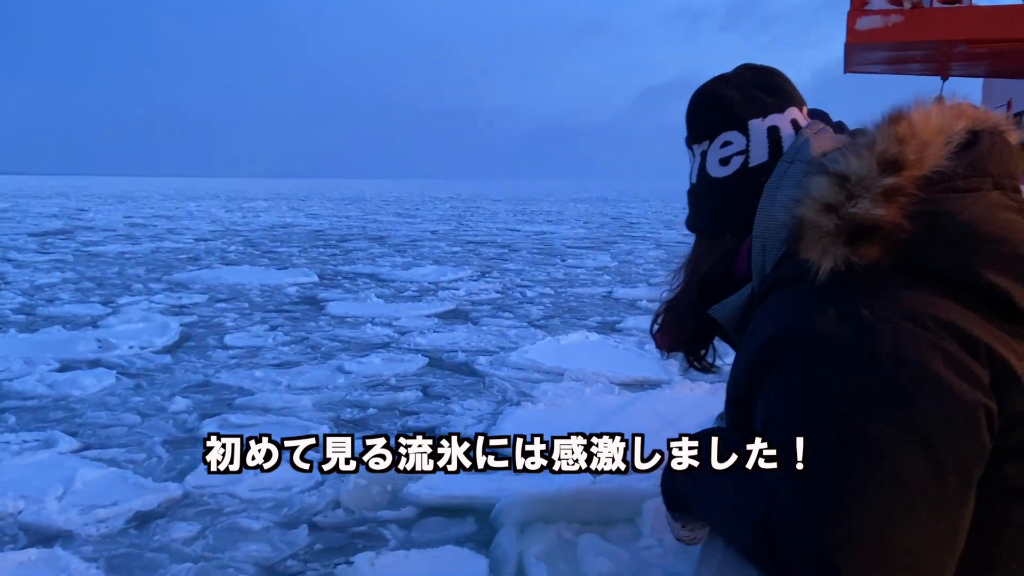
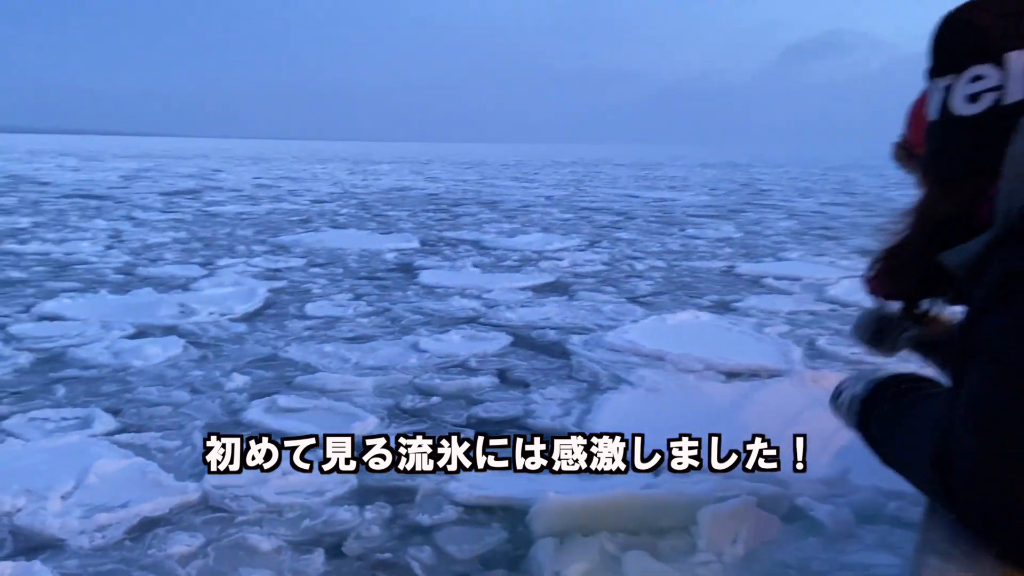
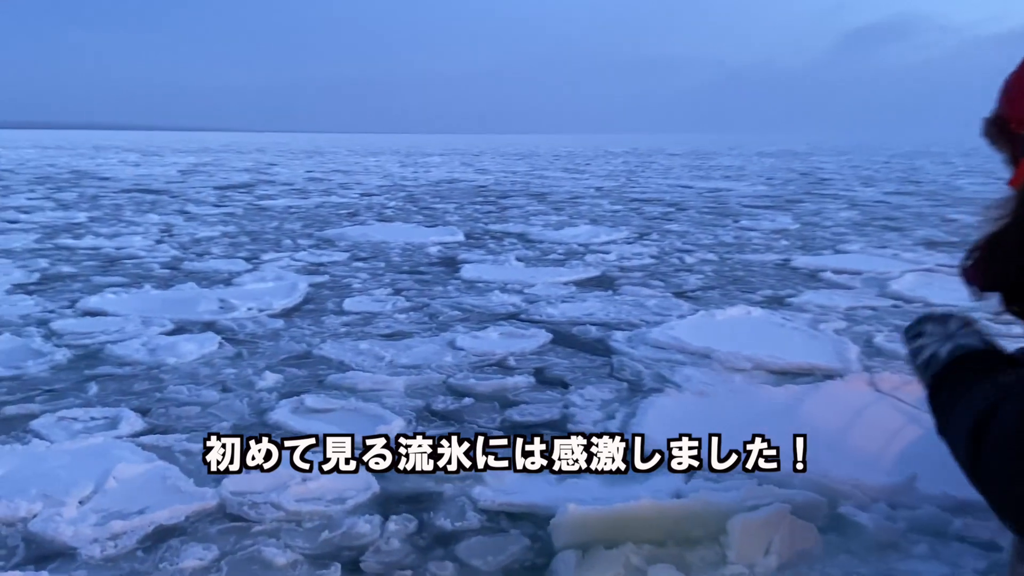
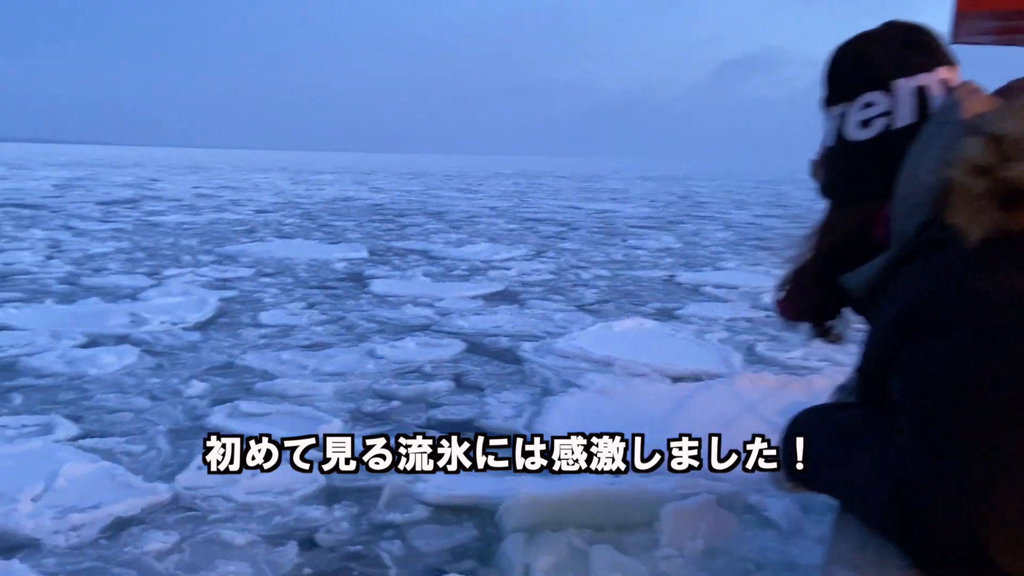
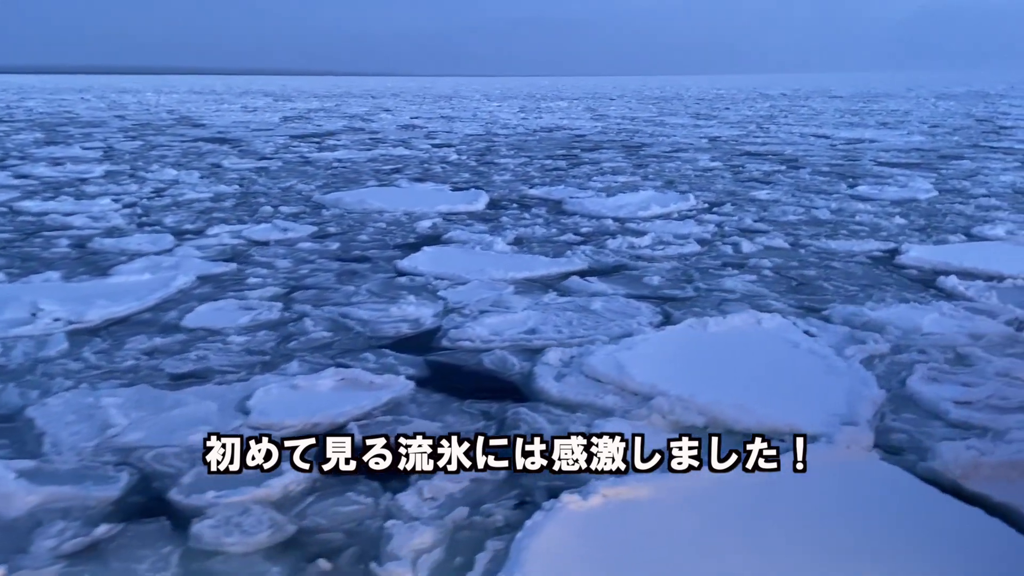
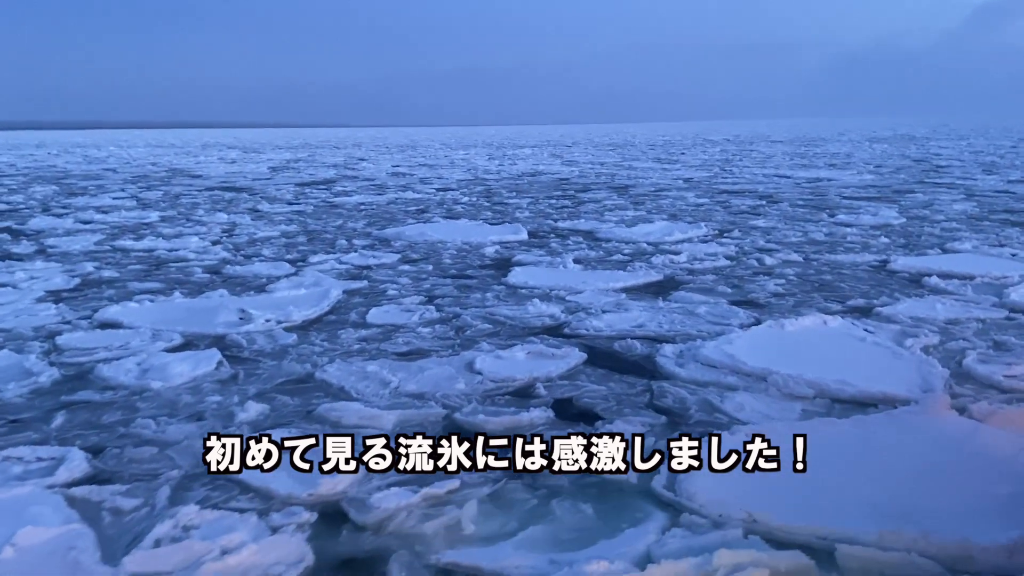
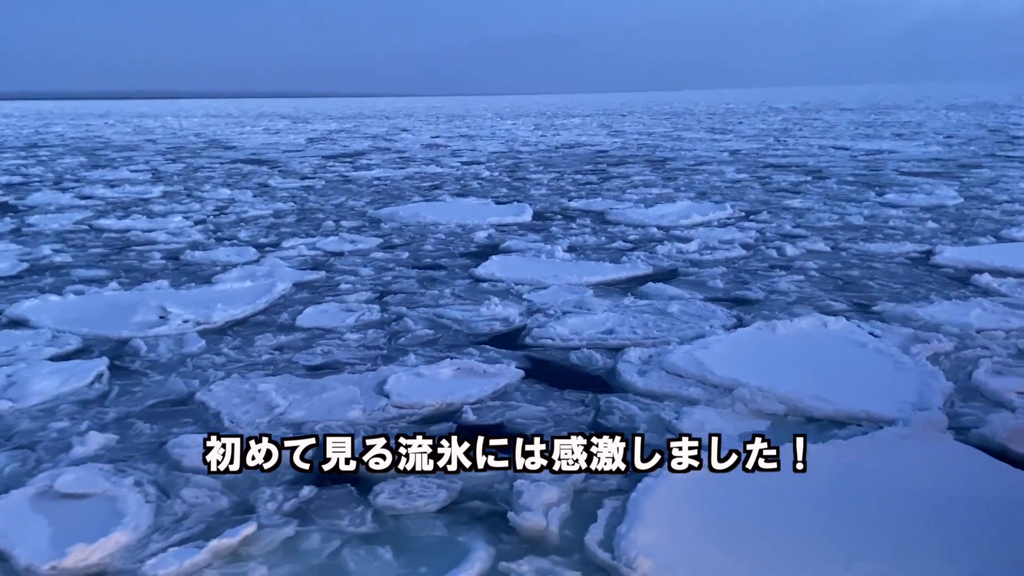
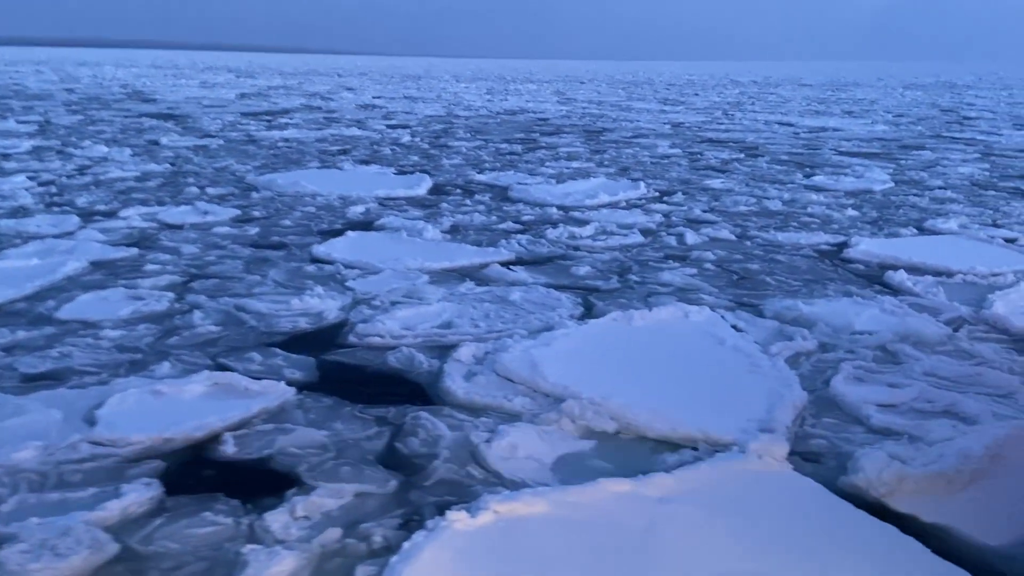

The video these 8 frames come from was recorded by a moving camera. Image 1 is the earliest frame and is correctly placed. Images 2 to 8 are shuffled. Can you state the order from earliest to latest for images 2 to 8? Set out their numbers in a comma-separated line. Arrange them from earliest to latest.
4, 2, 3, 6, 7, 5, 8
